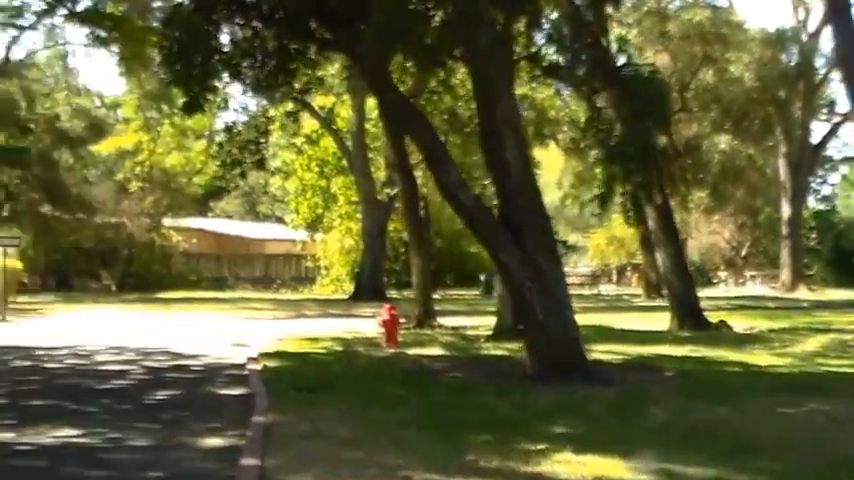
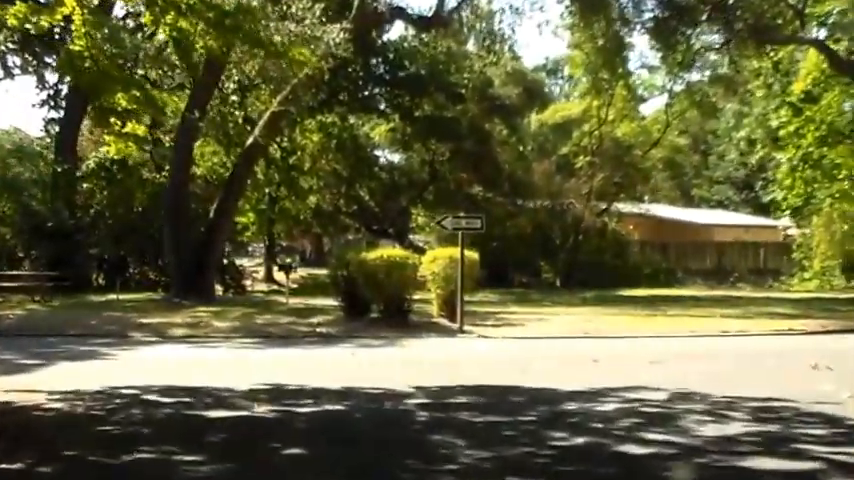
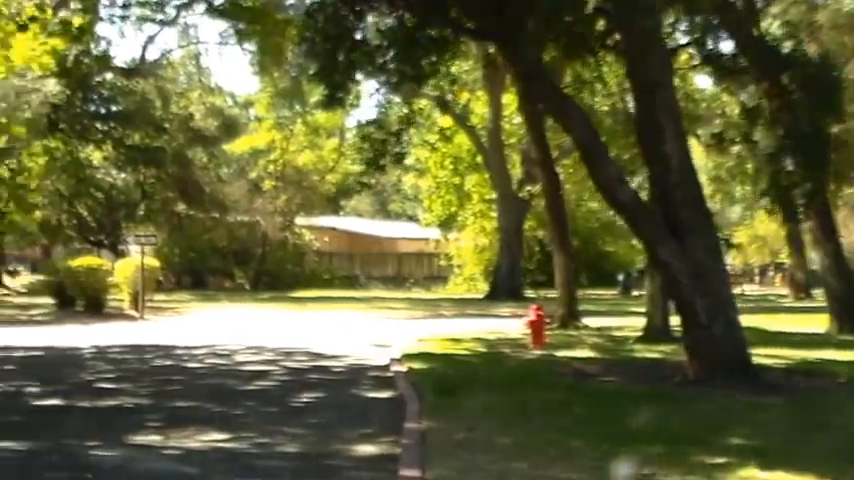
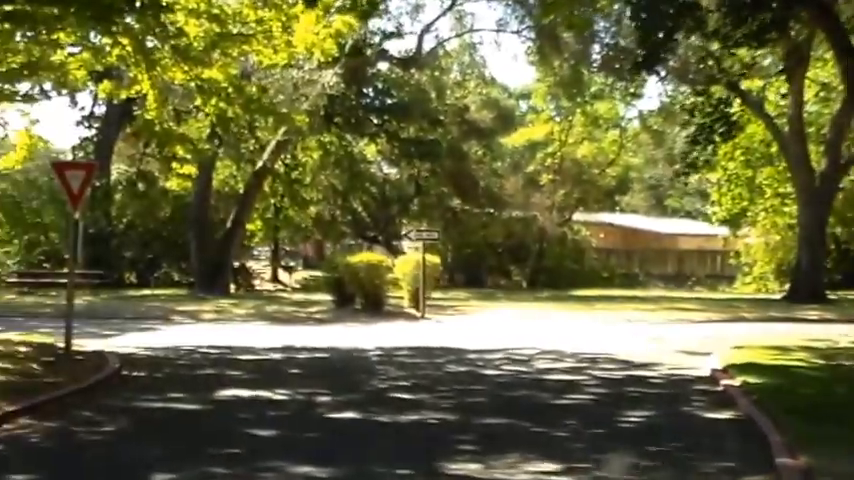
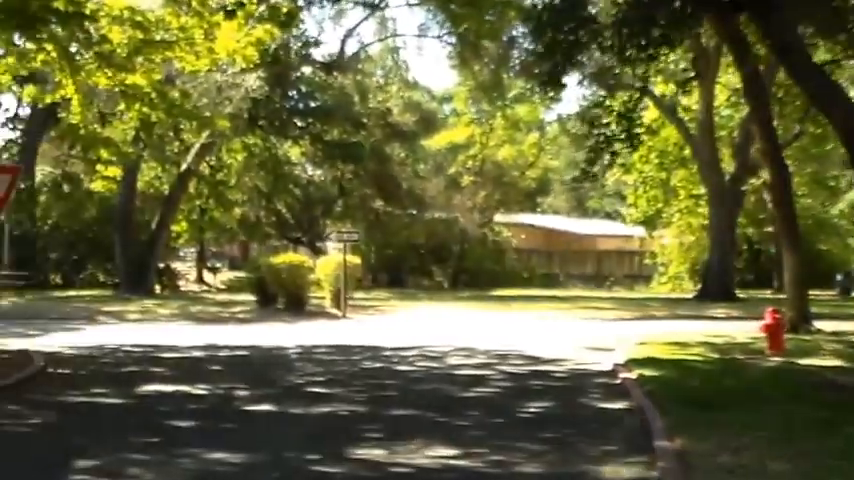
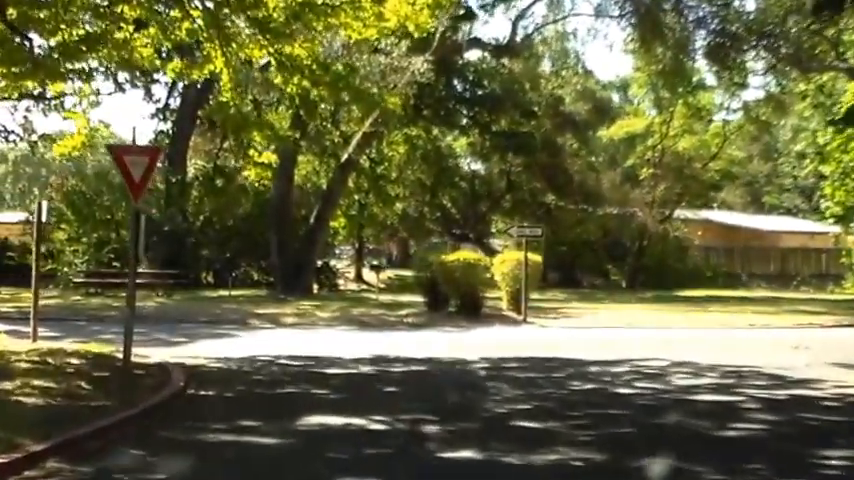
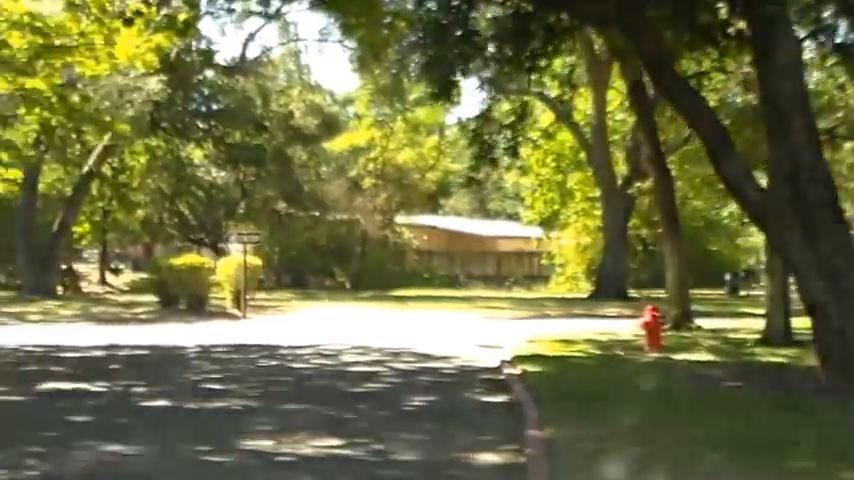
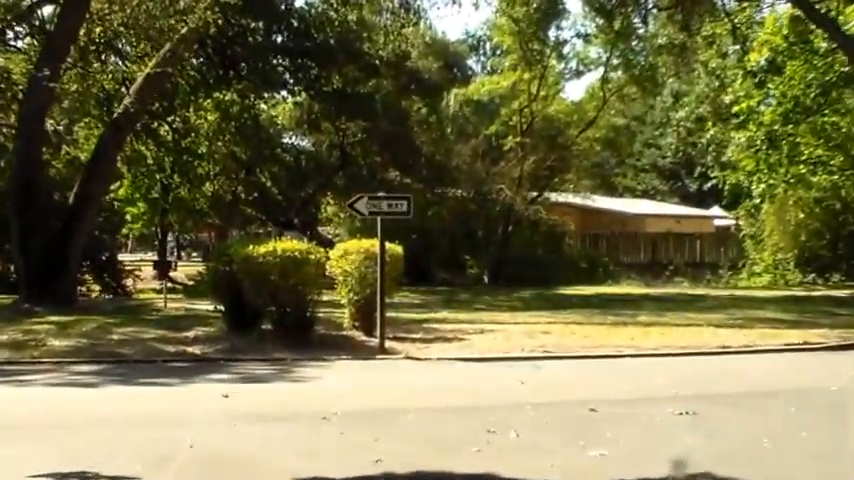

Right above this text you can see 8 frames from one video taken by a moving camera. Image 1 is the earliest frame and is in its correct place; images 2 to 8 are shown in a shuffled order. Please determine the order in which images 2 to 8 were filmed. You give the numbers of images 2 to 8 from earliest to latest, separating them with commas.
3, 7, 5, 4, 6, 2, 8
